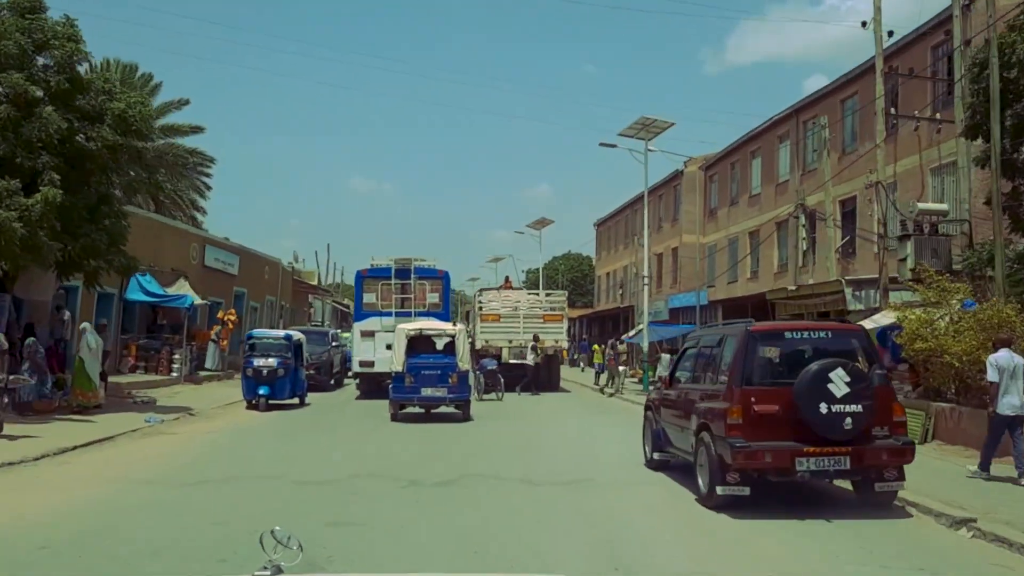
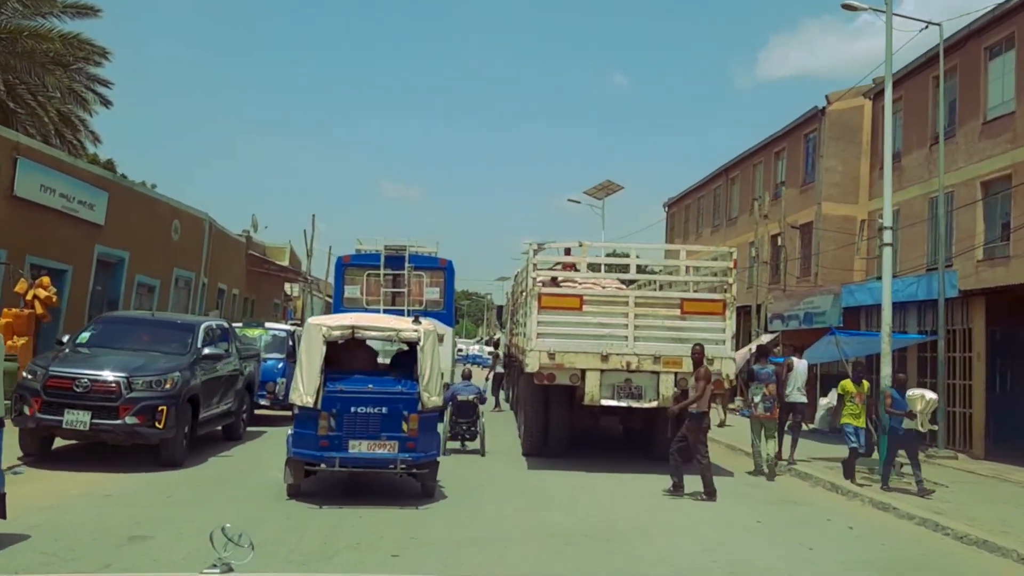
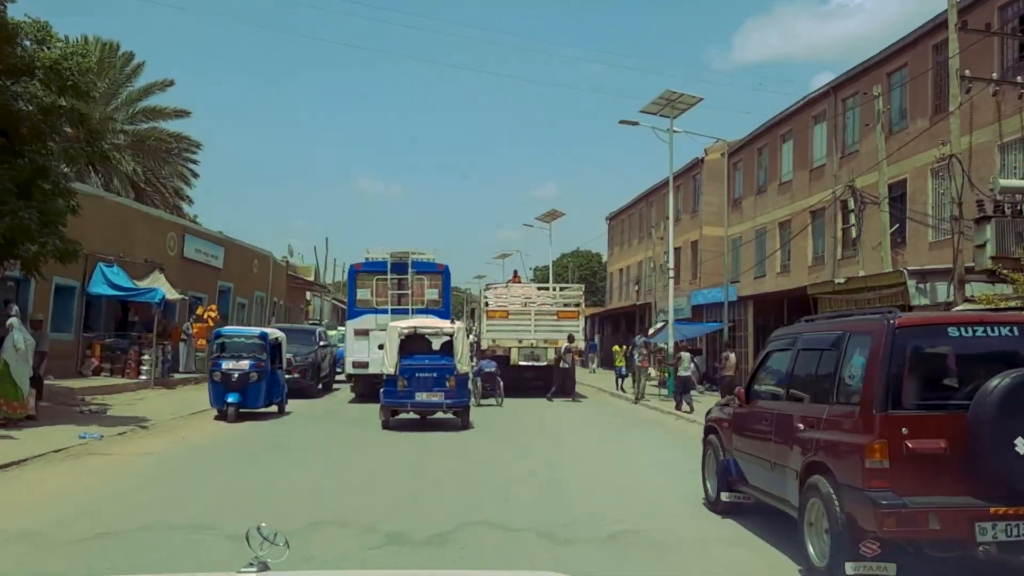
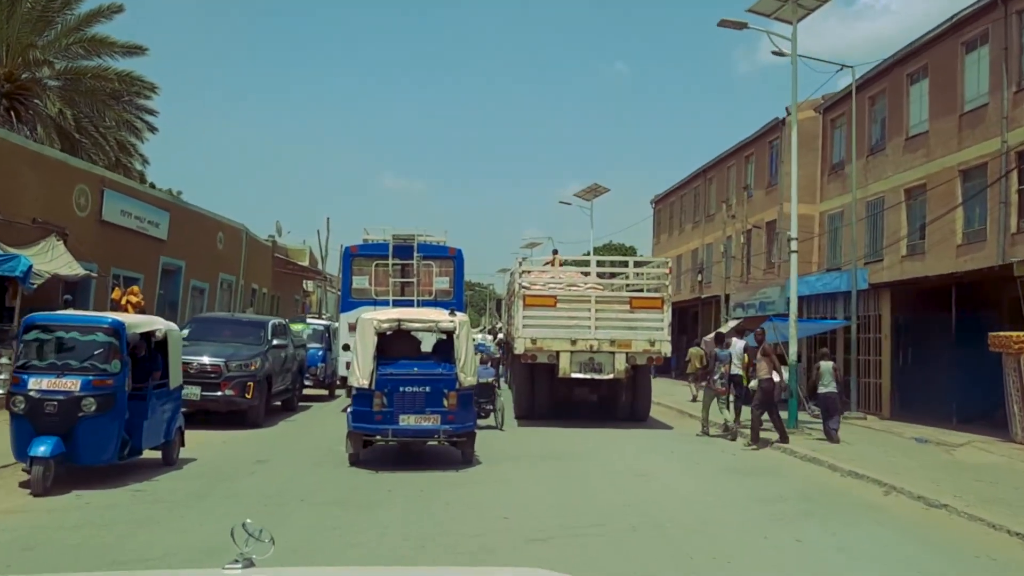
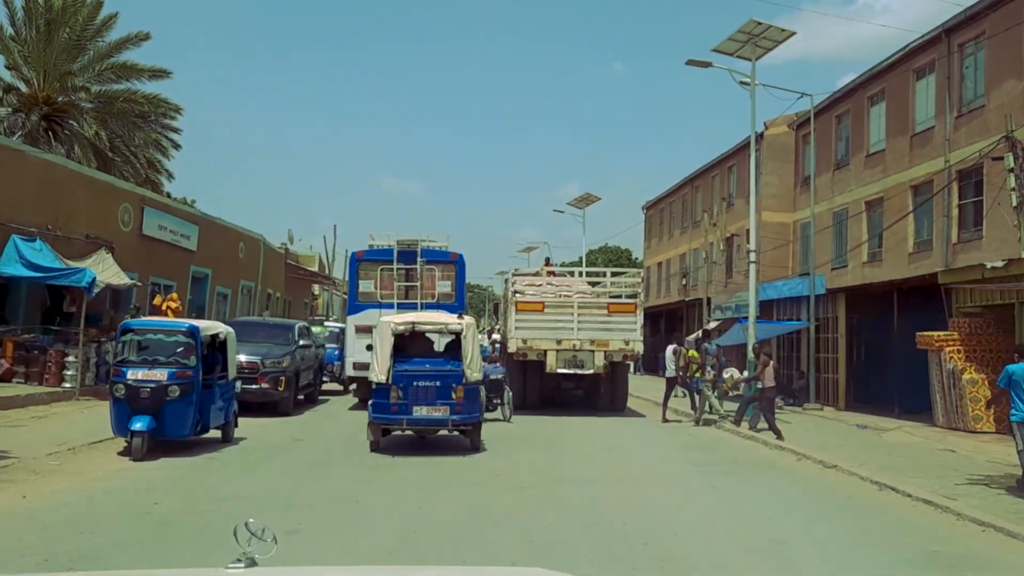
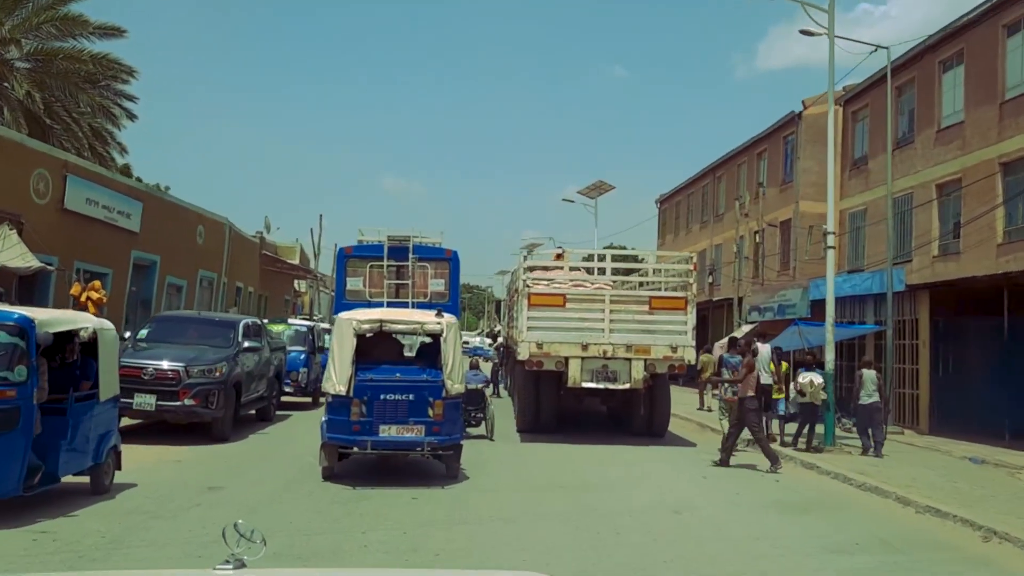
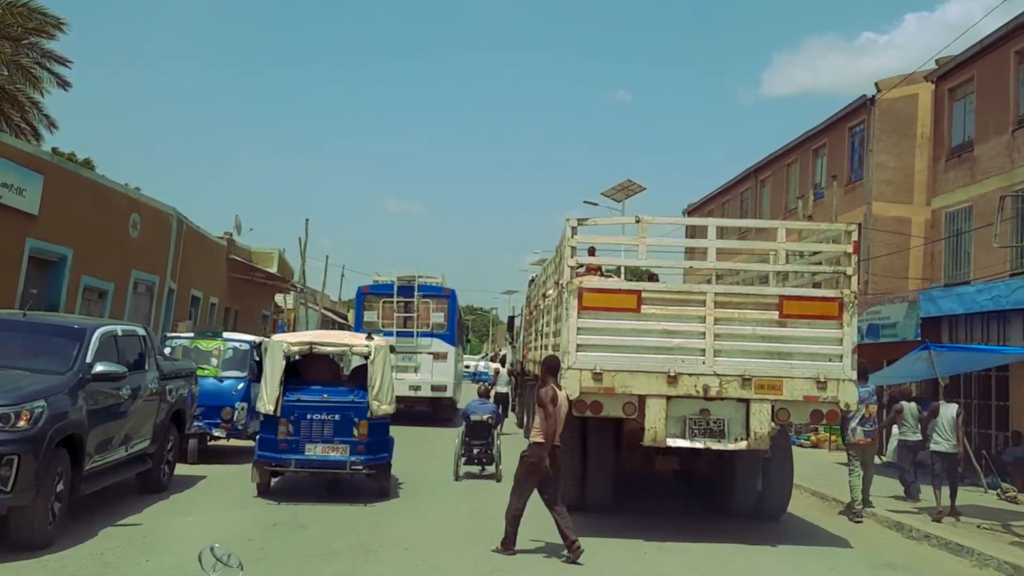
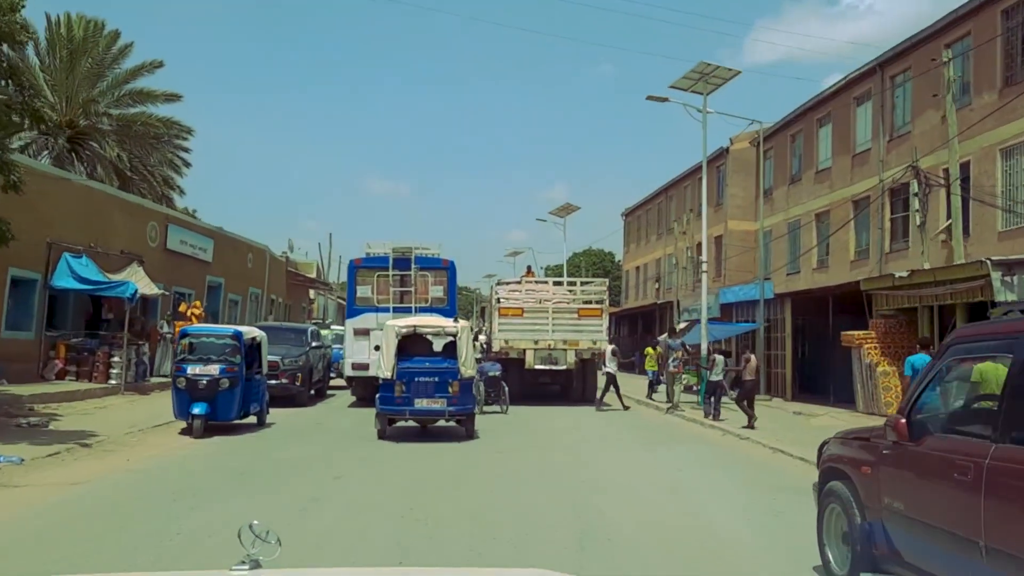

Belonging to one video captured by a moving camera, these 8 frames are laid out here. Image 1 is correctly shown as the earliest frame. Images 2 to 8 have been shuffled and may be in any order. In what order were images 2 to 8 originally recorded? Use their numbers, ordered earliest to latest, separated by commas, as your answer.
3, 8, 5, 4, 6, 2, 7
